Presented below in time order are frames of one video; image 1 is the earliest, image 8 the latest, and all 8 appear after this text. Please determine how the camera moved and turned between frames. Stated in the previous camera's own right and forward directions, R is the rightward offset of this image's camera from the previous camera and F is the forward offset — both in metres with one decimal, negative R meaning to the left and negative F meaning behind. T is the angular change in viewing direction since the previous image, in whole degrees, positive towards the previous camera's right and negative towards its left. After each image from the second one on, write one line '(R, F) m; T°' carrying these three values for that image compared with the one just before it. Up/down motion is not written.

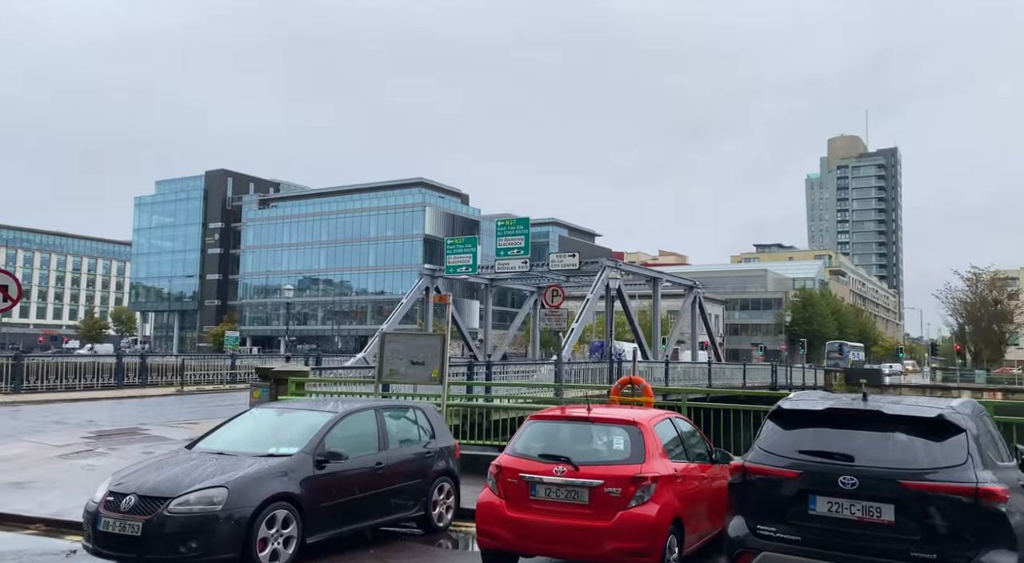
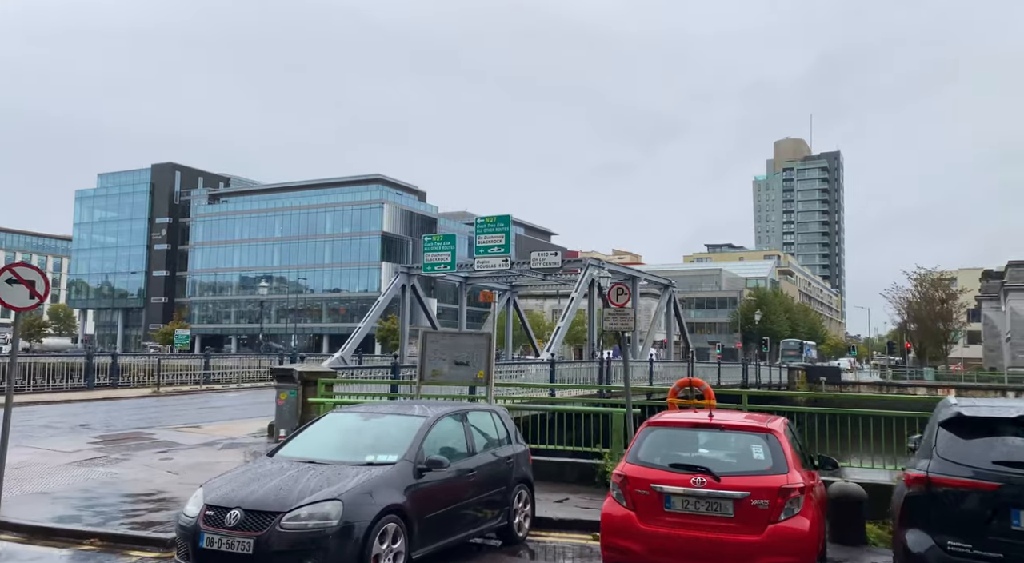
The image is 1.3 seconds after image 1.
(-1.0, +0.4) m; +2°
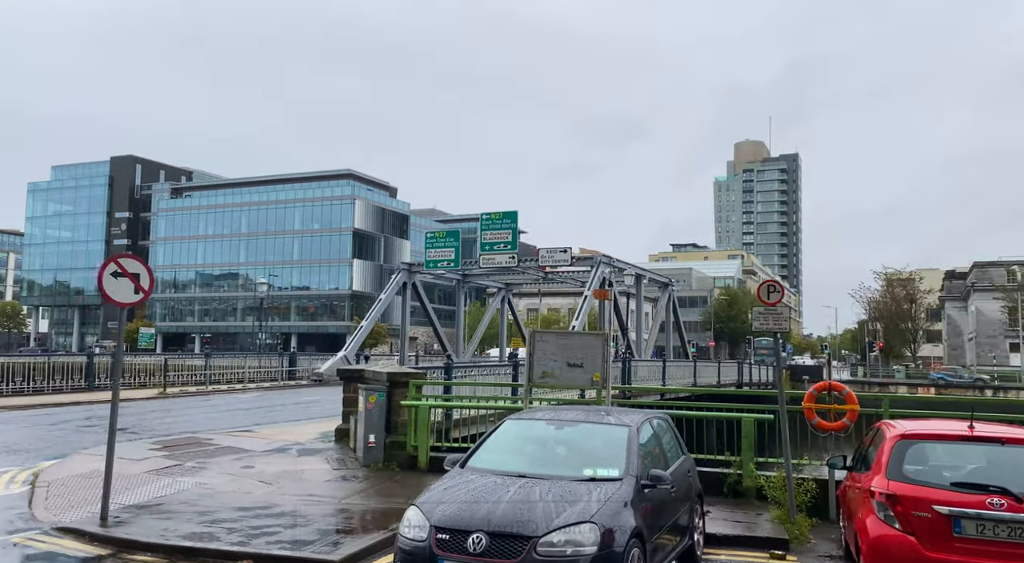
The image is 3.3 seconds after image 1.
(-1.5, +0.6) m; +1°
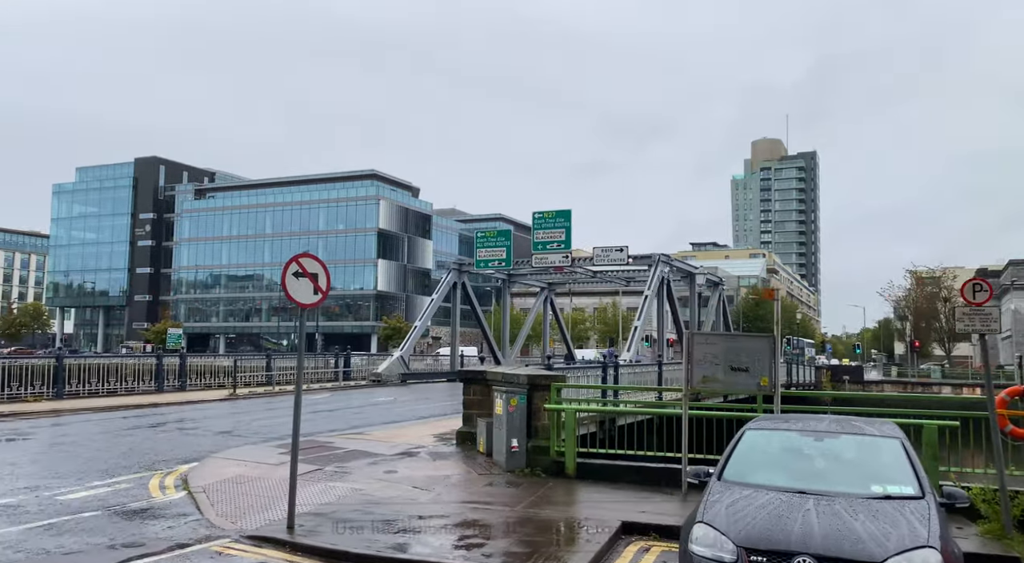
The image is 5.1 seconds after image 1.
(-1.4, +0.2) m; -2°
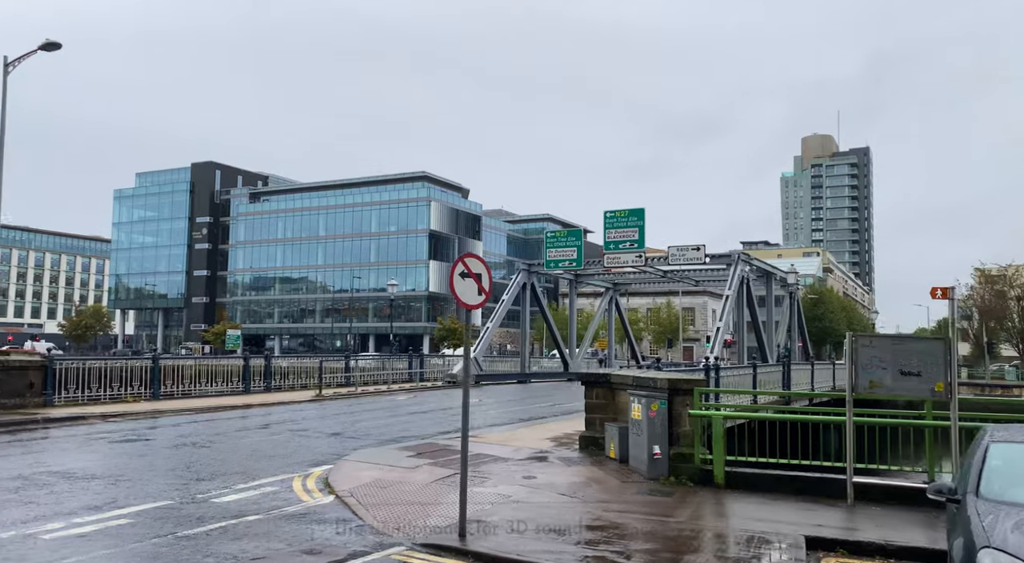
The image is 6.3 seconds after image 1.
(-1.0, +0.2) m; -4°
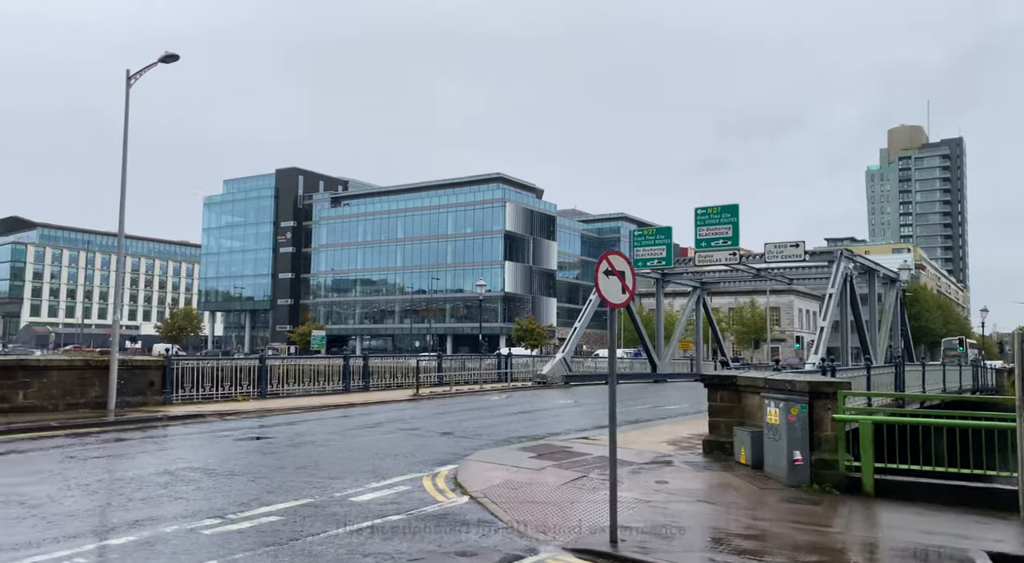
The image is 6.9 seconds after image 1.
(-0.6, +0.2) m; -6°
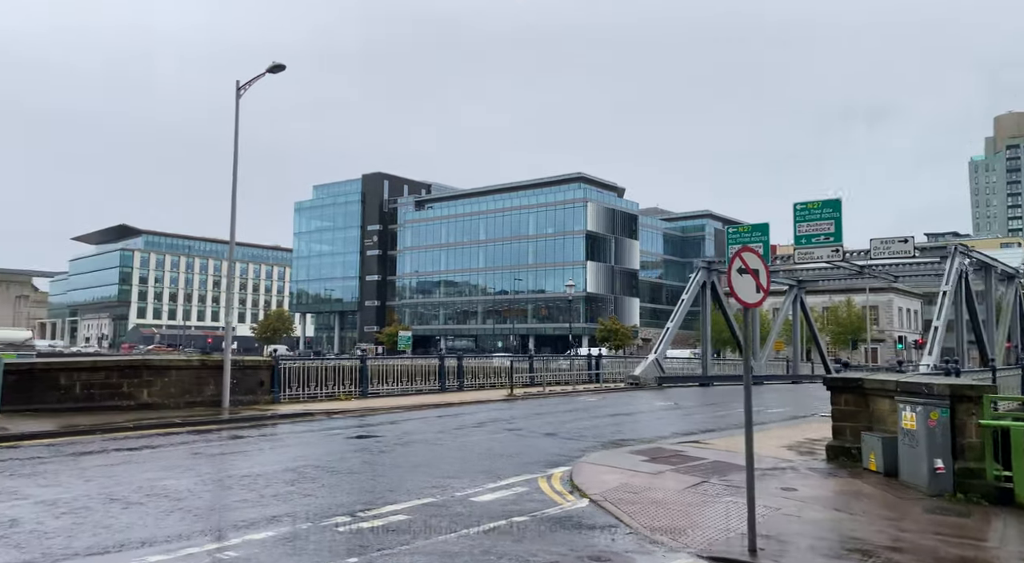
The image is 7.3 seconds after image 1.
(-0.4, +0.1) m; -6°
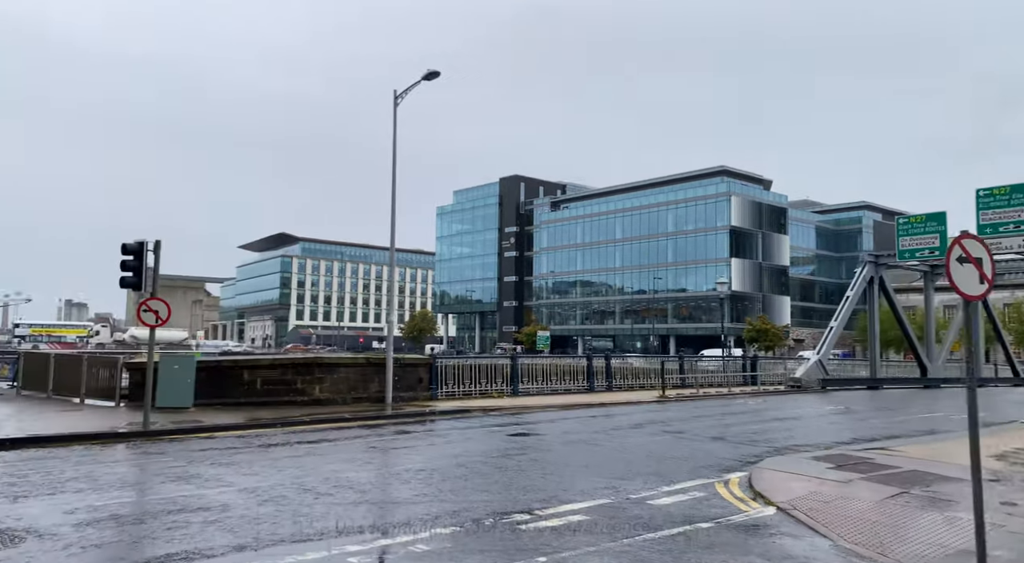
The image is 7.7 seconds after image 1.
(-0.3, +0.2) m; -10°
